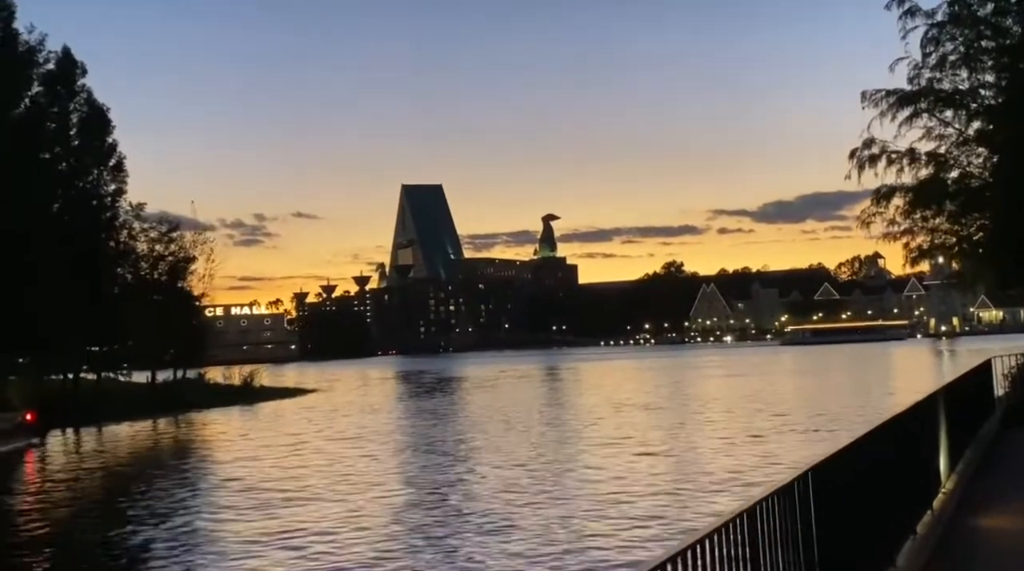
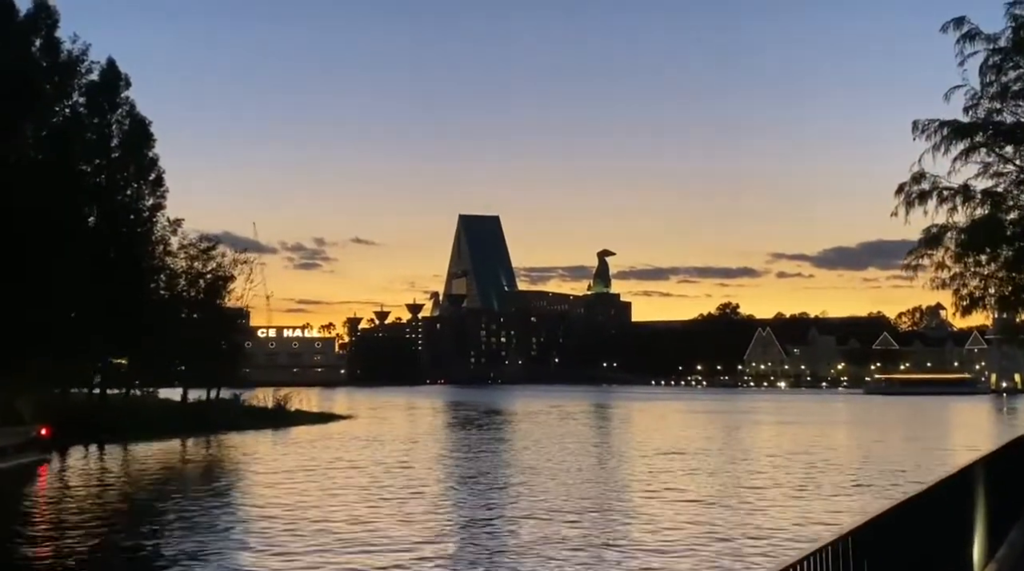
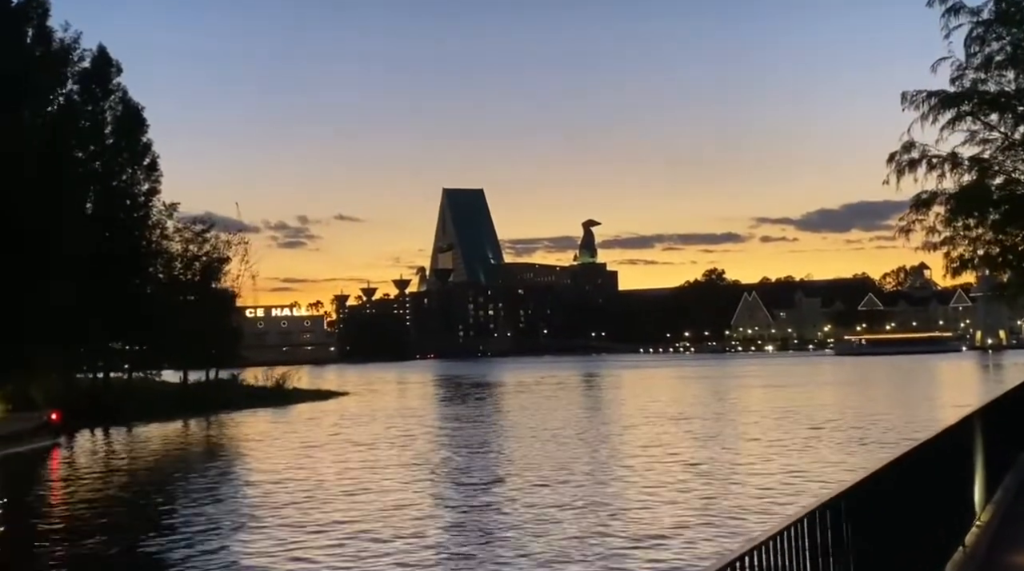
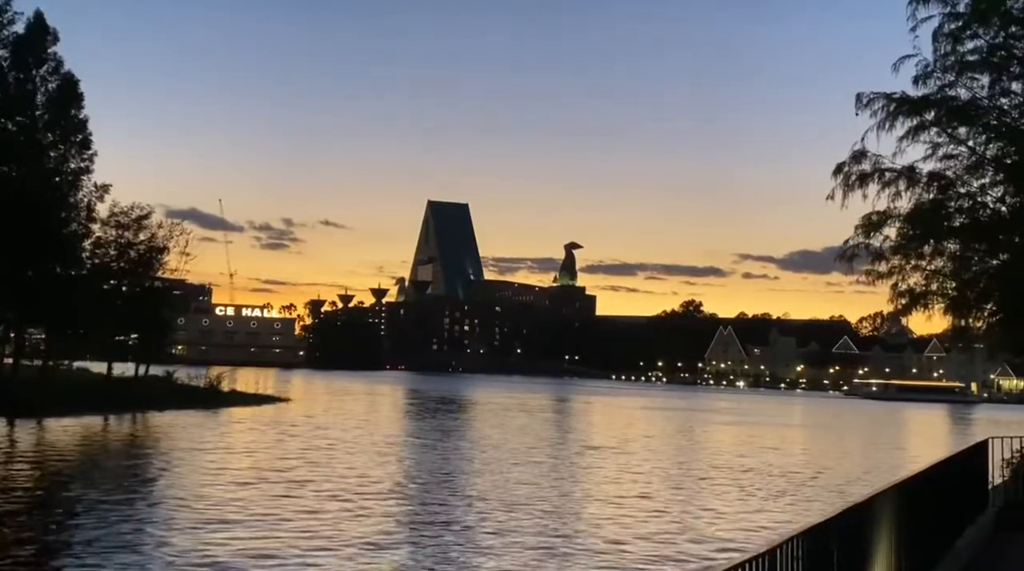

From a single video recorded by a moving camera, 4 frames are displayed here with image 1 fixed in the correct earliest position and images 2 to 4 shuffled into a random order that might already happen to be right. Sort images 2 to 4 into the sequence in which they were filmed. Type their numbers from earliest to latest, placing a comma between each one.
3, 2, 4
